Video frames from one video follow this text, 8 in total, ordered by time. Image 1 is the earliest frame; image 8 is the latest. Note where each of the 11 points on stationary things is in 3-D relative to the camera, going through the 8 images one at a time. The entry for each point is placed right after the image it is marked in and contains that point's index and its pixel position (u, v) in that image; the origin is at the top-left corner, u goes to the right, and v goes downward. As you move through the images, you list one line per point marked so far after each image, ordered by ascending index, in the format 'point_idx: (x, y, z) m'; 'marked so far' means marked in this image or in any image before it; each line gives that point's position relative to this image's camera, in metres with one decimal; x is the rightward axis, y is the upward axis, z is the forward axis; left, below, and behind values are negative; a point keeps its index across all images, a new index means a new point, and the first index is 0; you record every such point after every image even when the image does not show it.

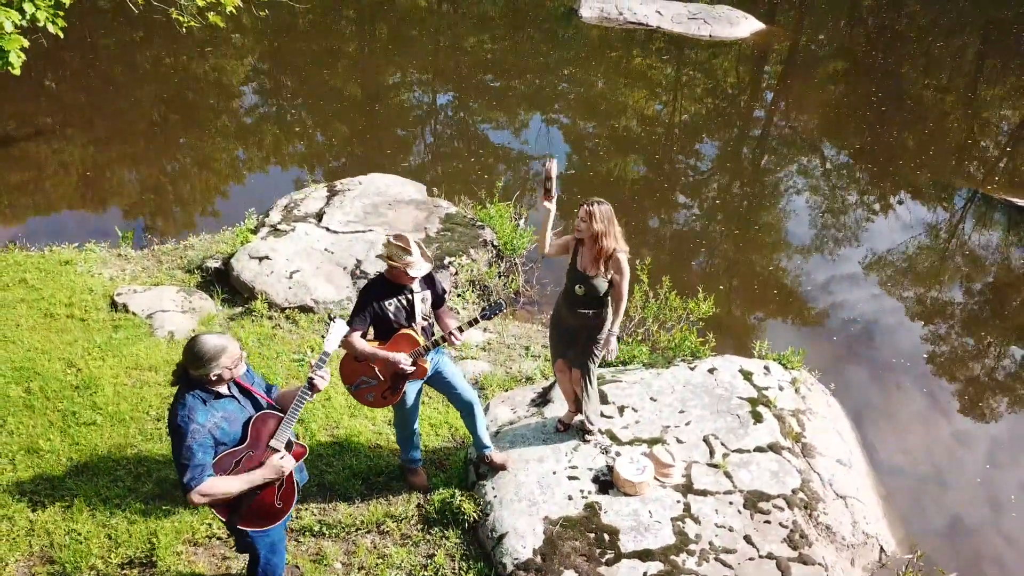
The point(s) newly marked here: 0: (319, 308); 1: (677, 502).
0: (-2.0, -0.2, +6.5) m
1: (+1.0, -1.3, +3.8) m
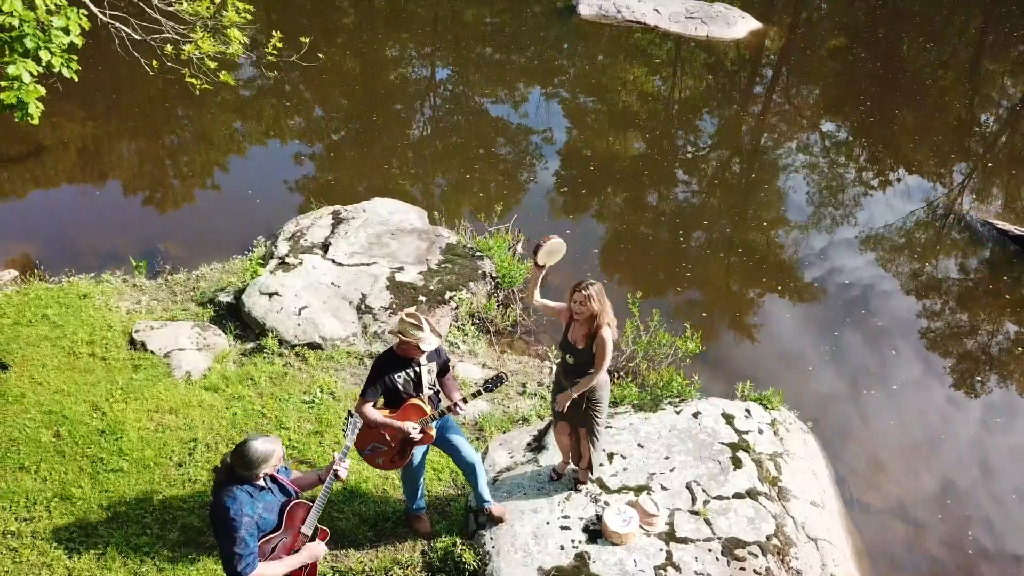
0: (-2.0, -0.6, +6.8) m
1: (+1.0, -1.8, +4.2) m
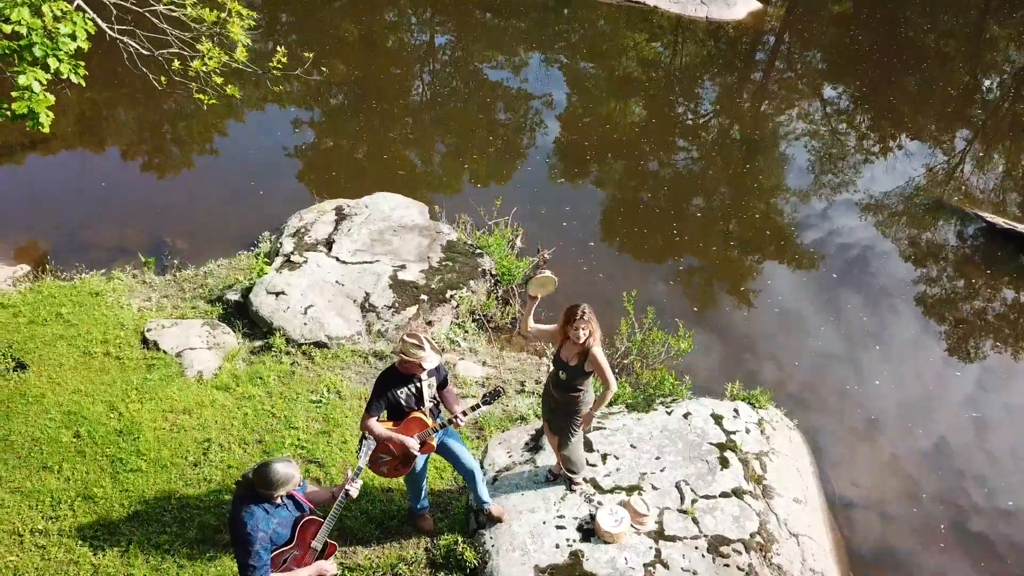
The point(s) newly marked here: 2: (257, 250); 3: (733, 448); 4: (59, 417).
0: (-2.1, -0.6, +7.0) m
1: (+1.0, -1.8, +4.4) m
2: (-3.8, +0.6, +9.2) m
3: (+1.8, -1.3, +5.2) m
4: (-4.4, -1.2, +6.0) m
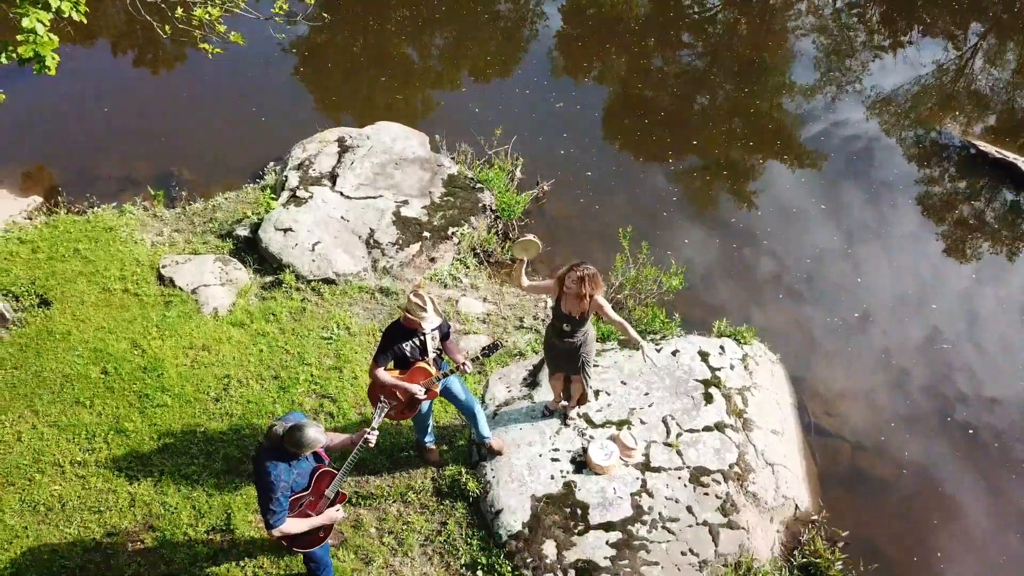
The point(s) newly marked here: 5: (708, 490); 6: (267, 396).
0: (-2.0, +0.1, +7.3) m
1: (+0.9, -1.5, +4.8) m
2: (-3.7, +1.6, +9.2) m
3: (+1.8, -0.8, +5.4) m
4: (-4.4, -0.7, +6.4) m
5: (+1.5, -1.5, +4.7) m
6: (-2.4, -1.1, +6.1) m
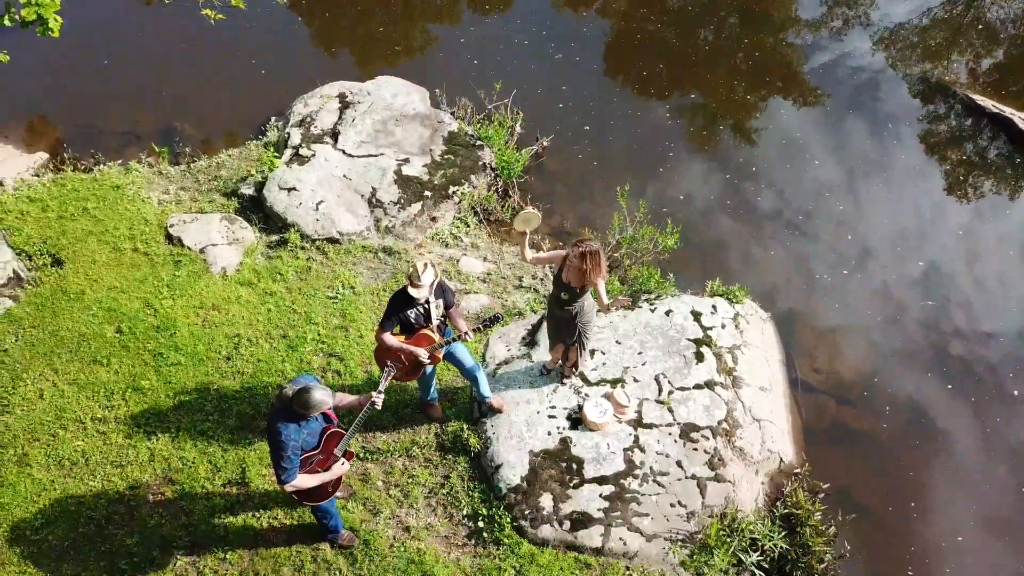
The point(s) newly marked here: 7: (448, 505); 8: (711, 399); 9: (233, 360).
0: (-2.0, +0.6, +7.4) m
1: (+0.9, -1.2, +5.0) m
2: (-3.7, +2.2, +9.2) m
3: (+1.8, -0.5, +5.6) m
4: (-4.4, -0.3, +6.6) m
5: (+1.5, -1.3, +5.0) m
6: (-2.4, -0.7, +6.3) m
7: (-0.5, -1.7, +4.9) m
8: (+1.7, -0.9, +5.2) m
9: (-2.8, -0.7, +6.2) m
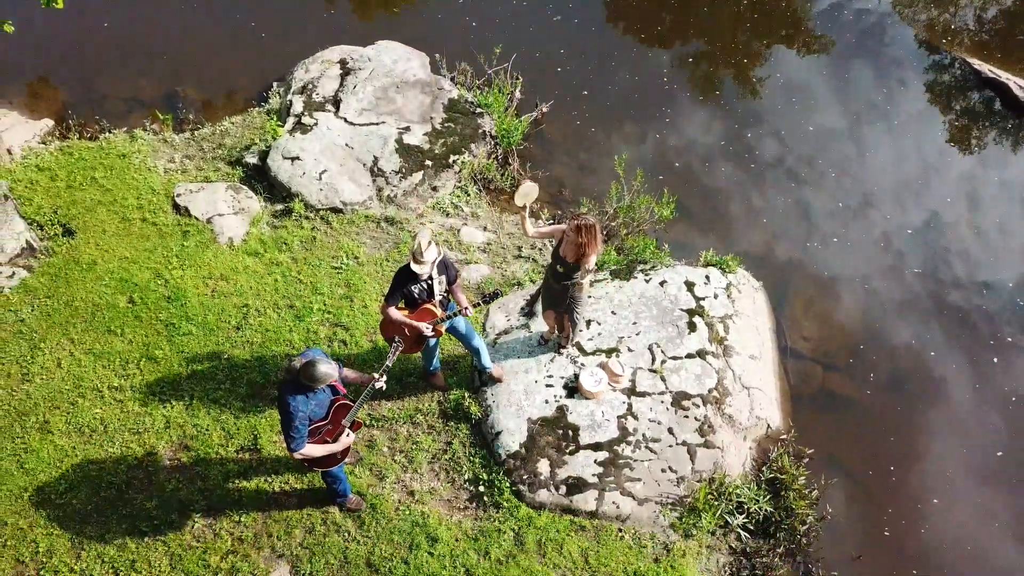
0: (-2.0, +0.9, +7.5) m
1: (+0.9, -1.0, +5.2) m
2: (-3.6, +2.7, +9.2) m
3: (+1.8, -0.2, +5.7) m
4: (-4.4, +0.1, +6.8) m
5: (+1.5, -1.0, +5.1) m
6: (-2.4, -0.4, +6.5) m
7: (-0.5, -1.5, +5.1) m
8: (+1.7, -0.7, +5.4) m
9: (-2.8, -0.4, +6.4) m
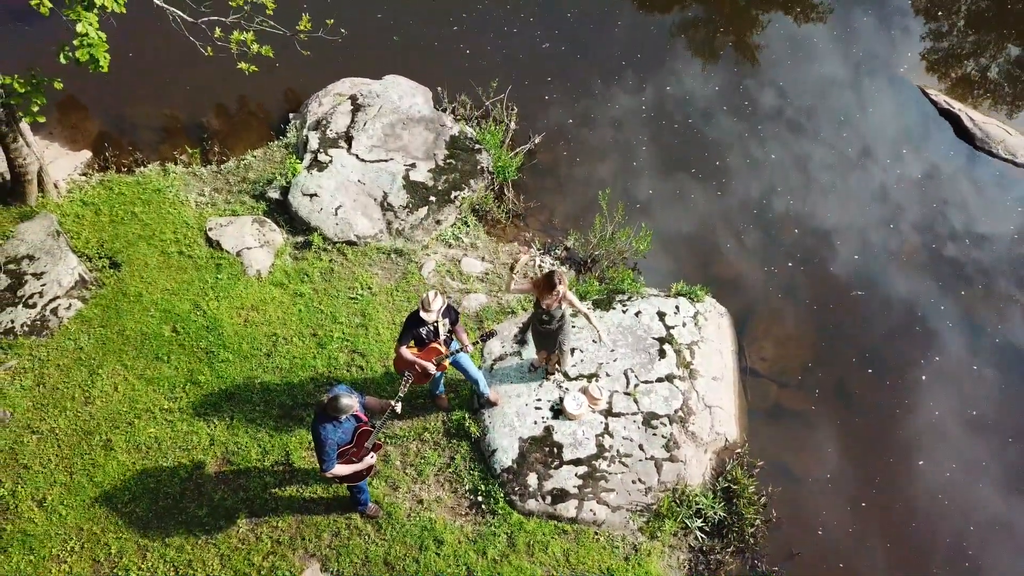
0: (-2.0, +0.6, +8.3) m
1: (+0.9, -1.3, +6.0) m
2: (-3.7, +2.4, +10.0) m
3: (+1.7, -0.5, +6.4) m
4: (-4.4, -0.3, +7.7) m
5: (+1.4, -1.4, +5.9) m
6: (-2.4, -0.8, +7.4) m
7: (-0.6, -1.9, +6.0) m
8: (+1.6, -1.0, +6.1) m
9: (-2.8, -0.8, +7.3) m
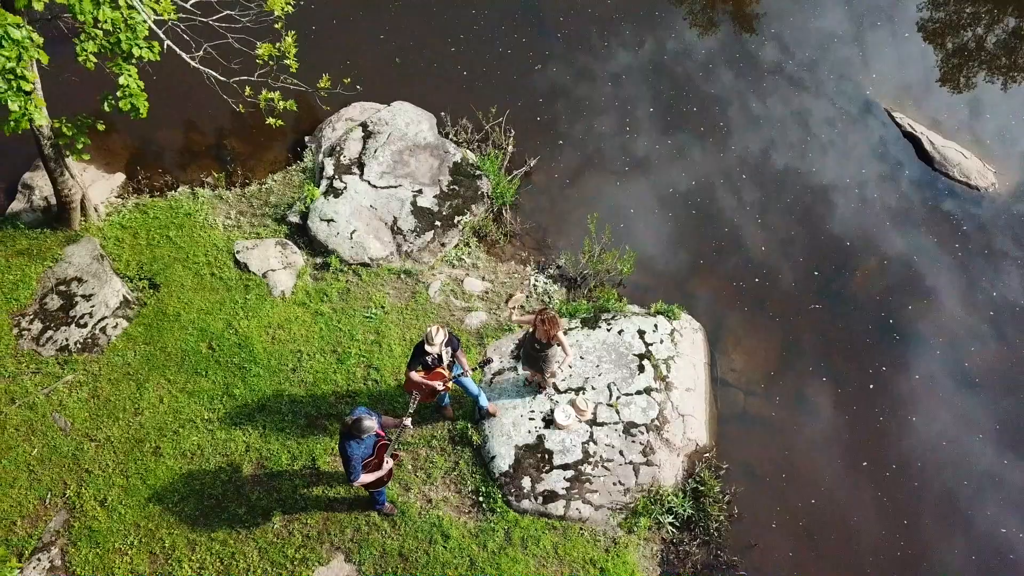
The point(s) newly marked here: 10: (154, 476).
0: (-2.0, +0.4, +9.1) m
1: (+0.8, -1.6, +6.8) m
2: (-3.6, +2.2, +10.9) m
3: (+1.7, -0.8, +7.2) m
4: (-4.4, -0.7, +8.7) m
5: (+1.4, -1.6, +6.7) m
6: (-2.4, -1.0, +8.2) m
7: (-0.6, -2.2, +6.9) m
8: (+1.6, -1.3, +6.9) m
9: (-2.9, -1.1, +8.2) m
10: (-4.3, -2.3, +7.4) m
